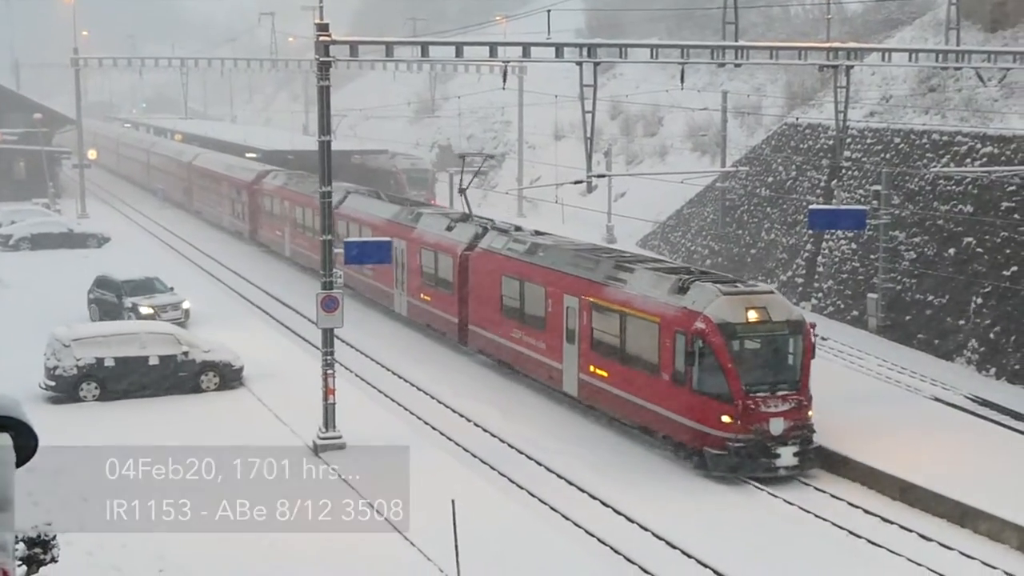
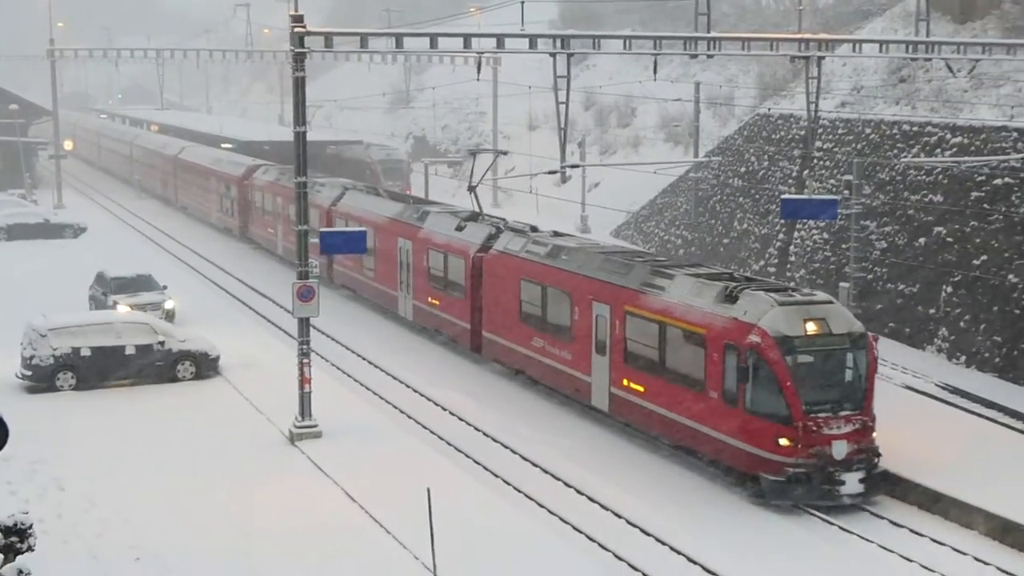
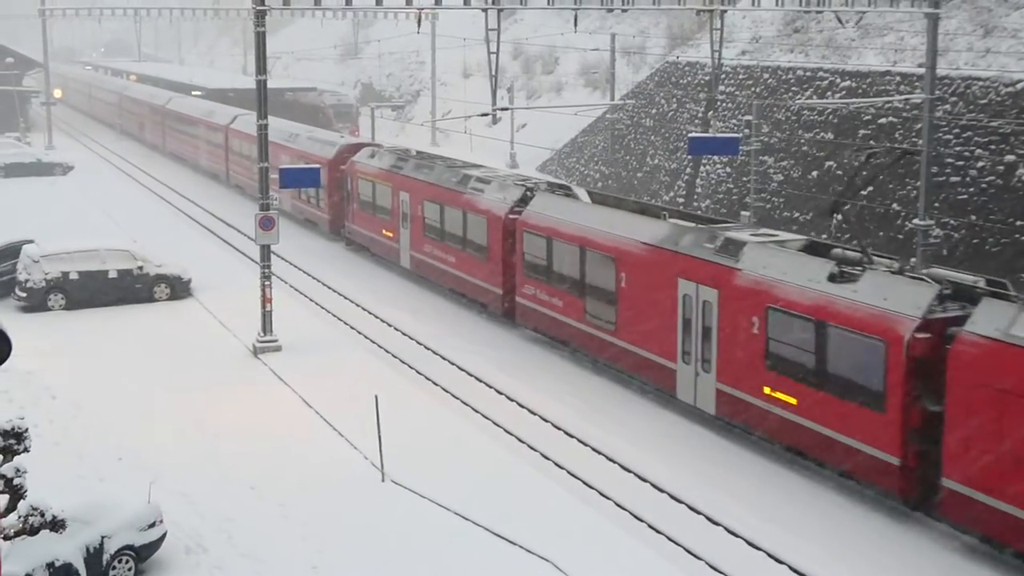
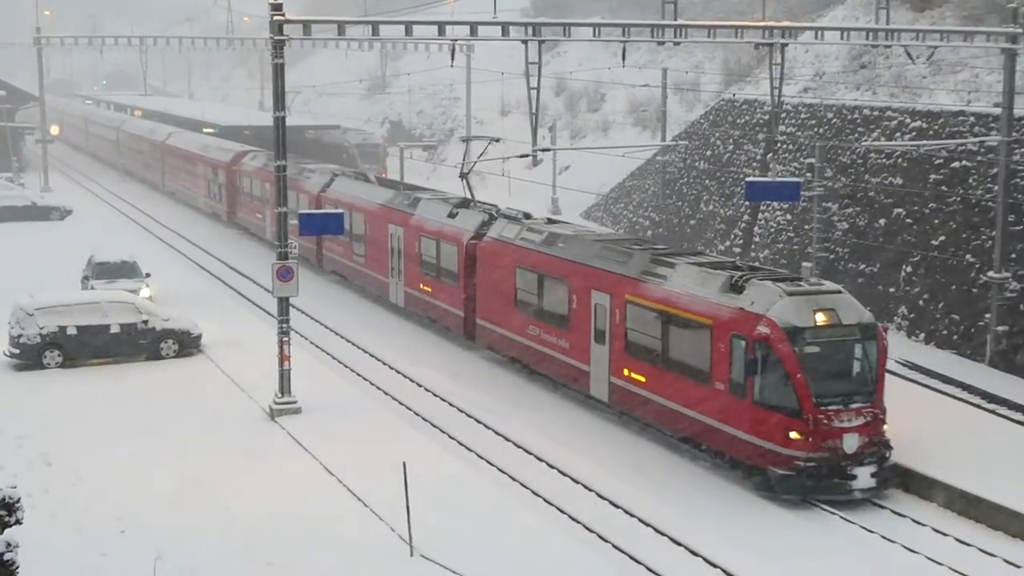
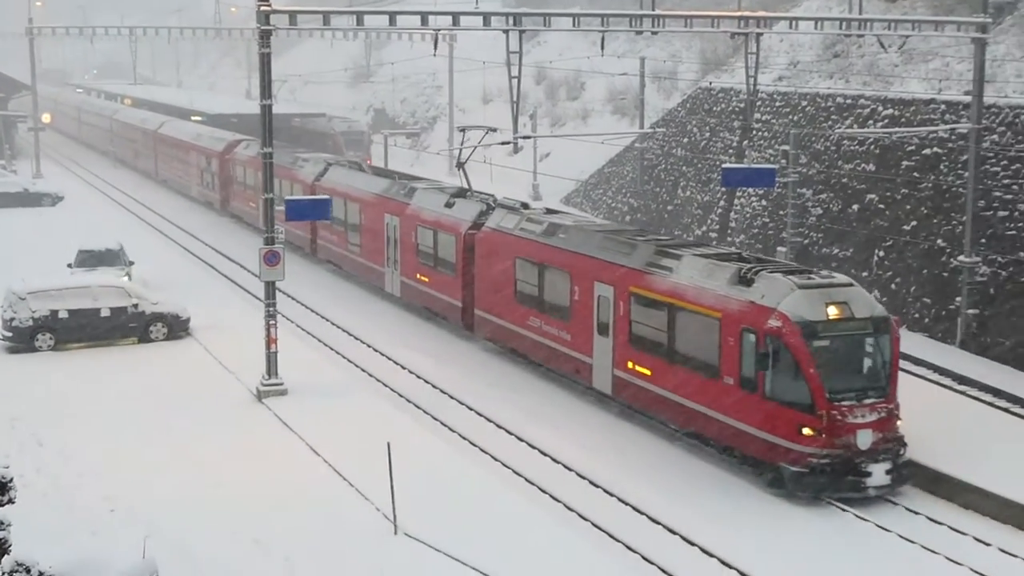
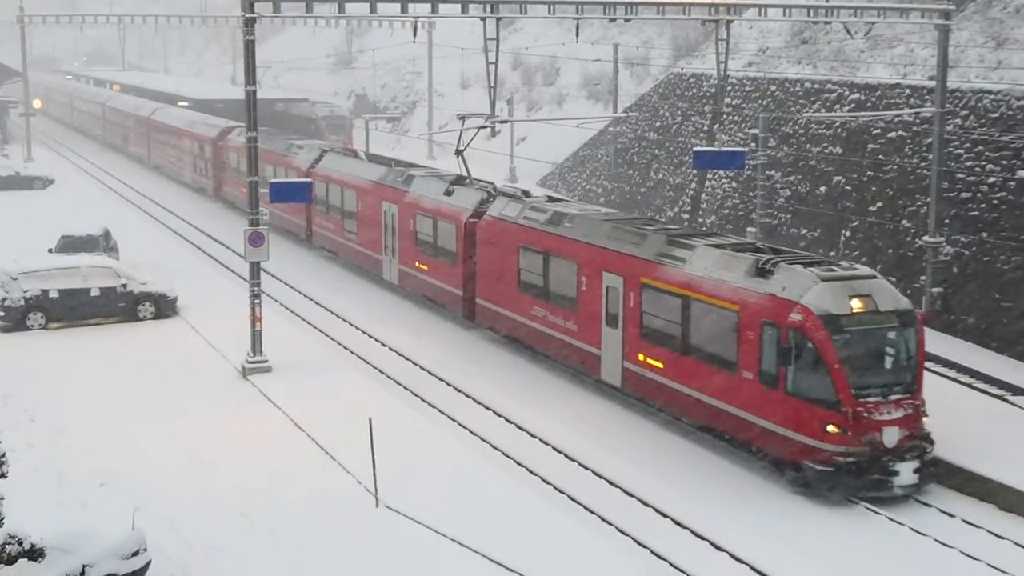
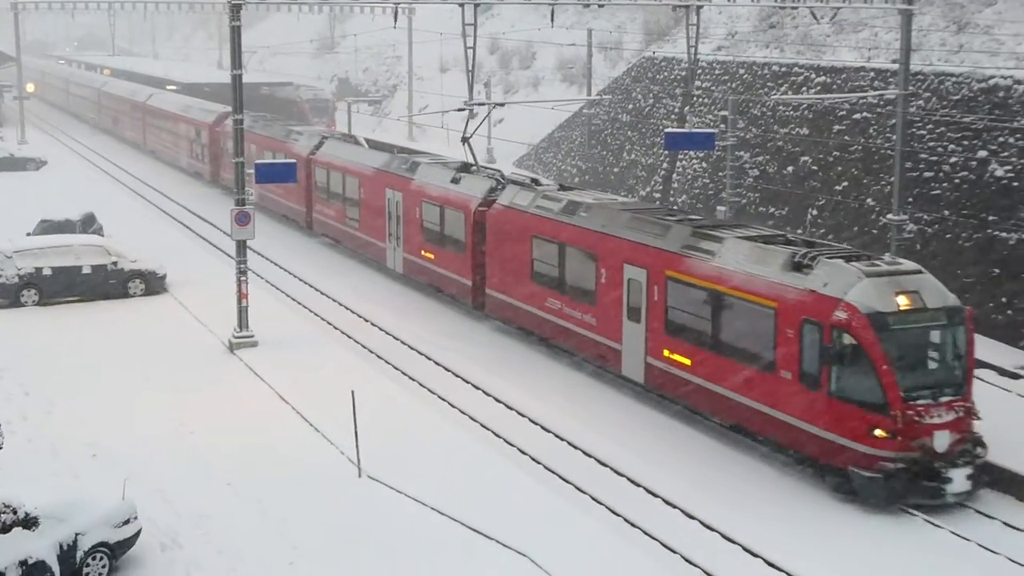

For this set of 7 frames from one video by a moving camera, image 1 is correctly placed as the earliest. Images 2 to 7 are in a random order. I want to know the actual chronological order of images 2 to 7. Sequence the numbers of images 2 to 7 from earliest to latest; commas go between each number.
2, 4, 5, 6, 7, 3
